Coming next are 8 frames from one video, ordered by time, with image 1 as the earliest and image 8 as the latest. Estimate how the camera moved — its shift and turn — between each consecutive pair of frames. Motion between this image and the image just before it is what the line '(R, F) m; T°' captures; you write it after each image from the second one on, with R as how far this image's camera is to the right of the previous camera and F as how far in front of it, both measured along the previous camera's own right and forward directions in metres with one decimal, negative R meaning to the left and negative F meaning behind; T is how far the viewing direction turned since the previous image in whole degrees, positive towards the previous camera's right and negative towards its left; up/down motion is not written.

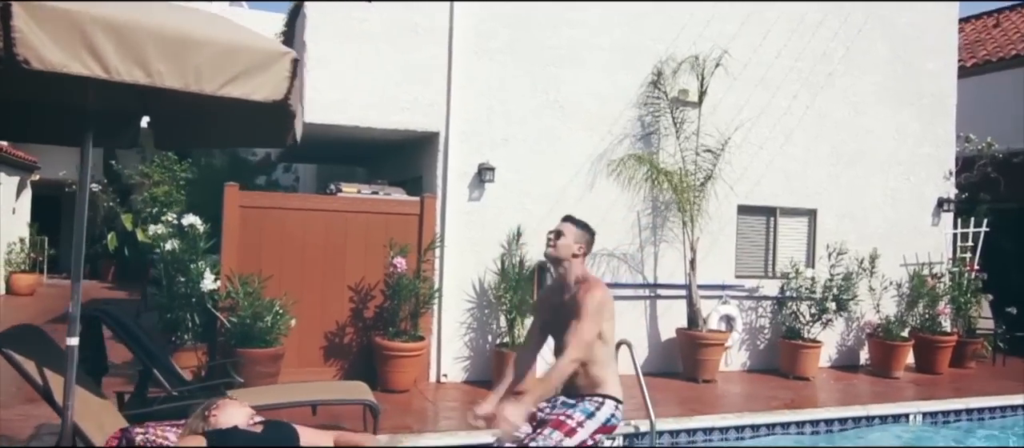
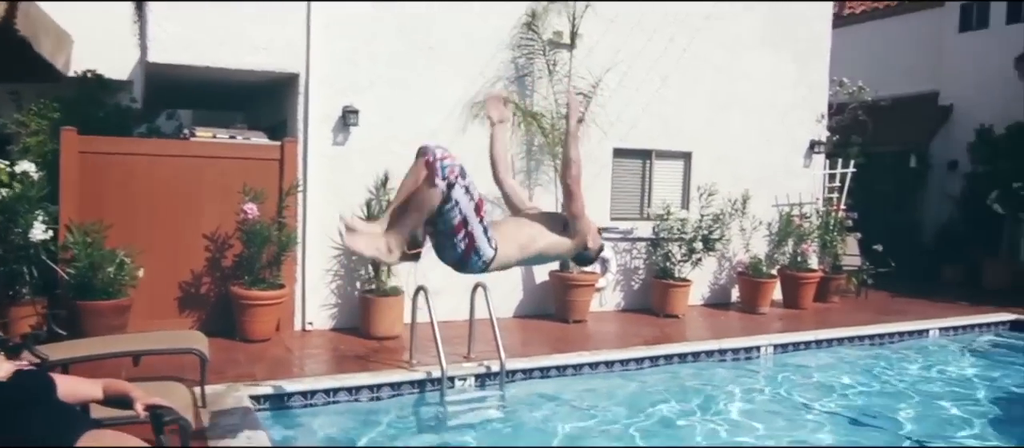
(+0.7, +0.1) m; +5°
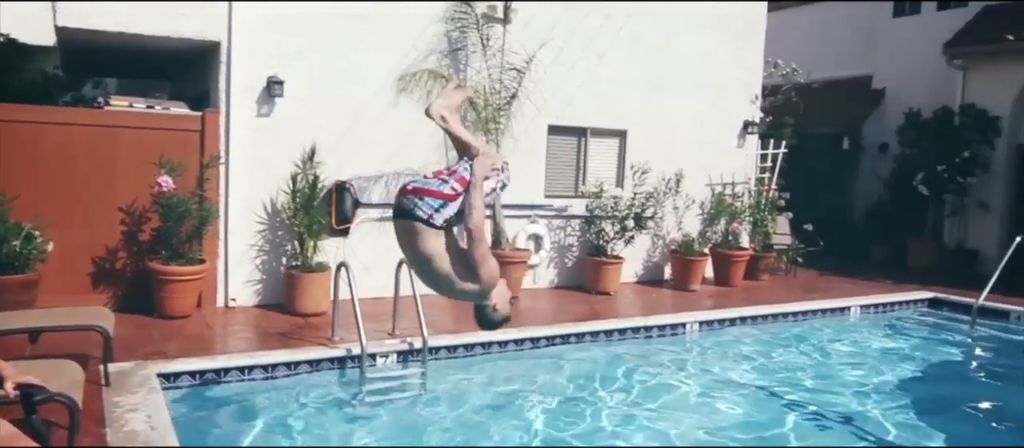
(+0.3, +0.1) m; +4°
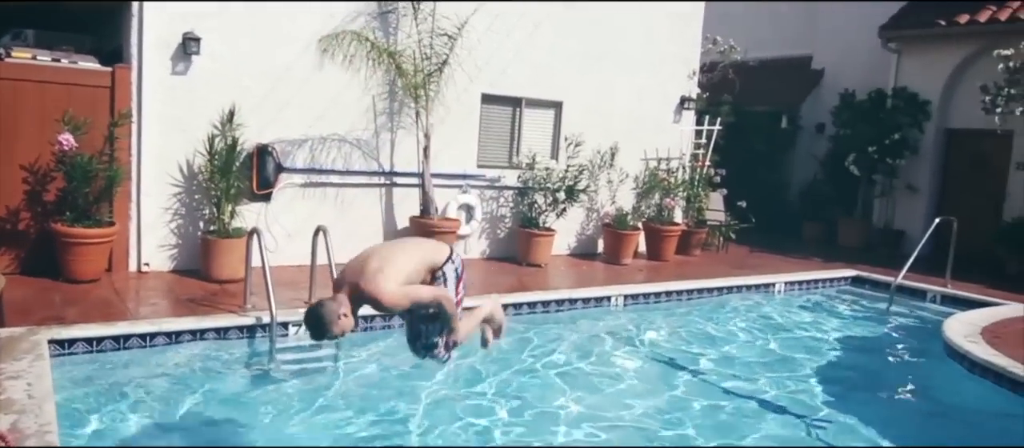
(+0.3, +0.1) m; +3°
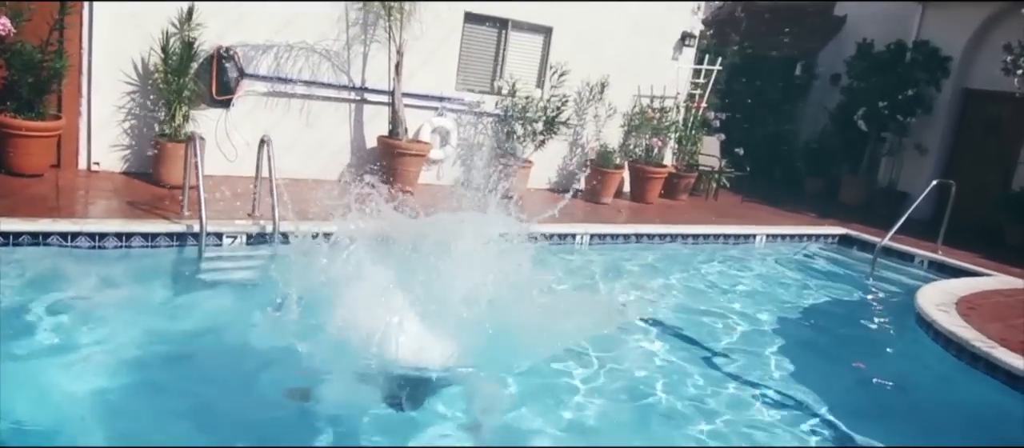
(+0.6, +0.4) m; -1°
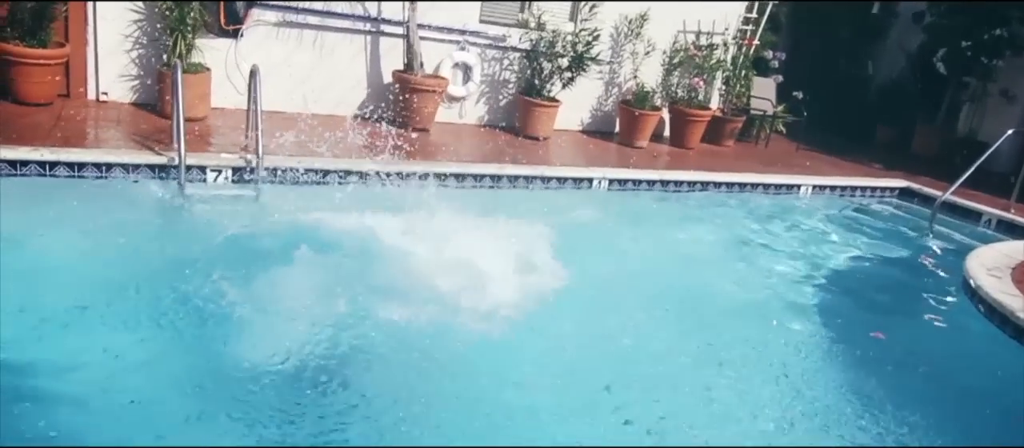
(+0.7, +0.5) m; -6°
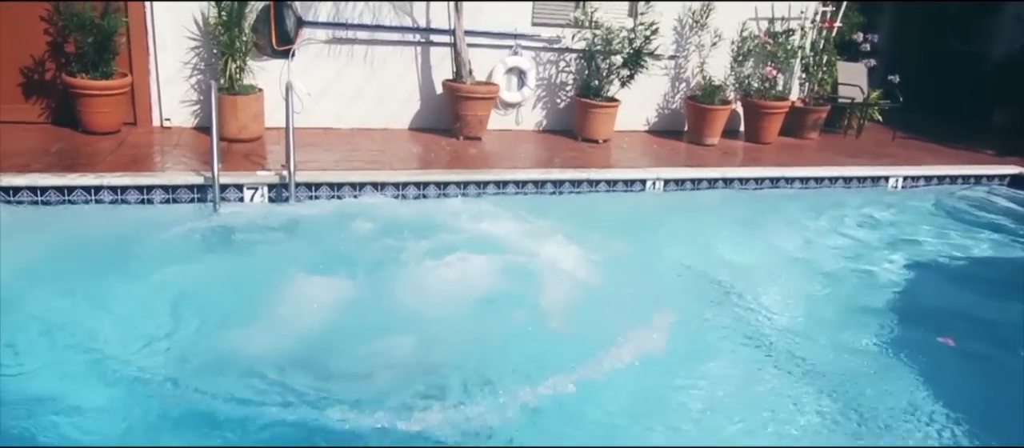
(+0.6, +0.3) m; -9°
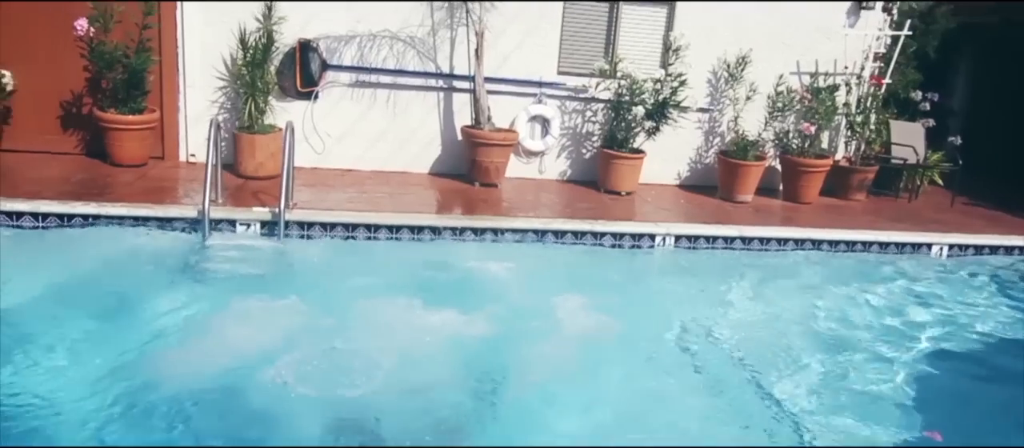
(+0.8, +0.3) m; -6°
